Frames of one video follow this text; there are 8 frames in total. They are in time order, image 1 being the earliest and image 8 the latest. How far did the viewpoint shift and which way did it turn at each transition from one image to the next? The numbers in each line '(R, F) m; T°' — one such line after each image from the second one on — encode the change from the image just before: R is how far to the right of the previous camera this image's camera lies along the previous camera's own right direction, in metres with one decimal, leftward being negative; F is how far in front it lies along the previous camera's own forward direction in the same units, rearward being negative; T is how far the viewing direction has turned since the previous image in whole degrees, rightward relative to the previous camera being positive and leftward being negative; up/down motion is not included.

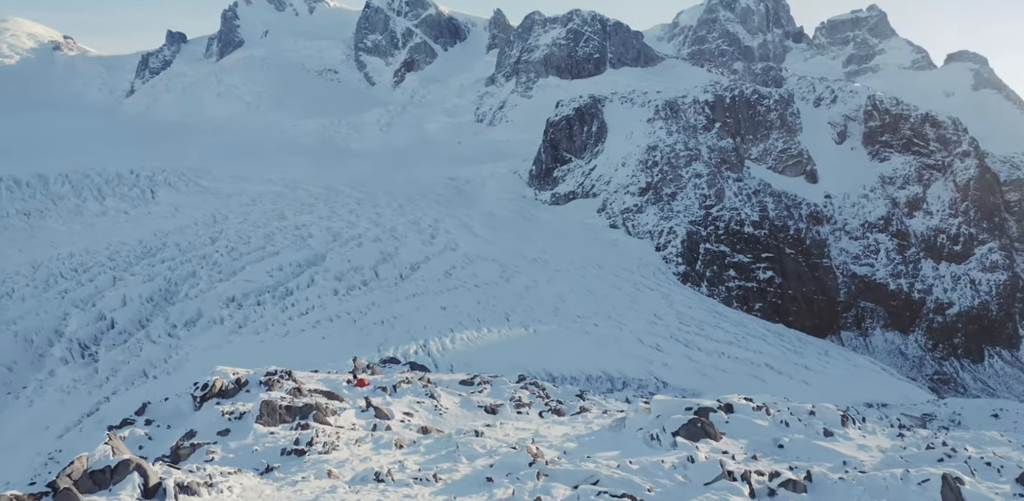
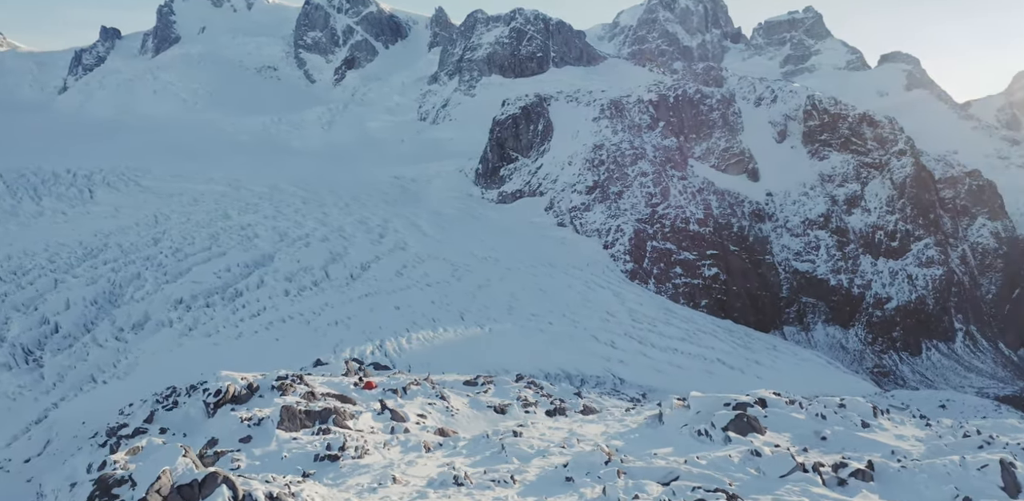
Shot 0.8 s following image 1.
(-1.6, 0.0) m; +4°
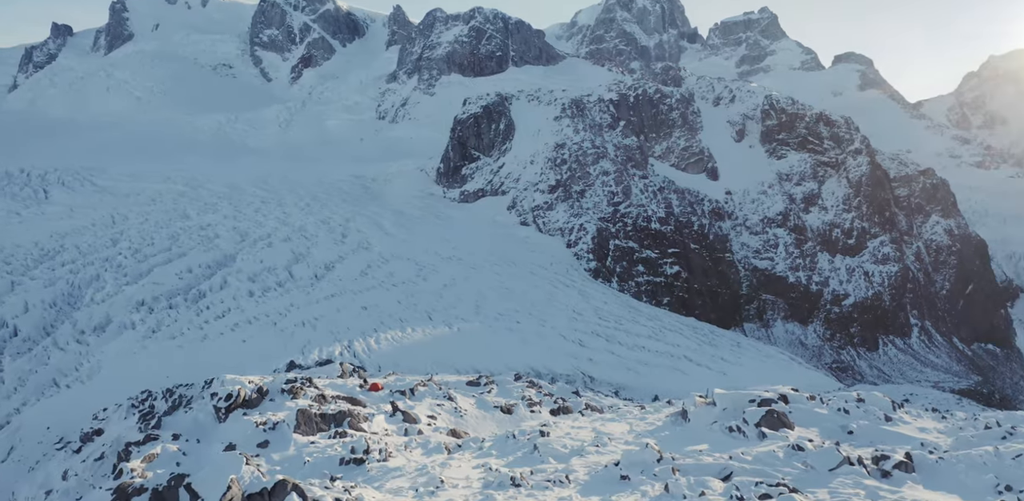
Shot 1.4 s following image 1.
(-1.2, 0.0) m; +3°
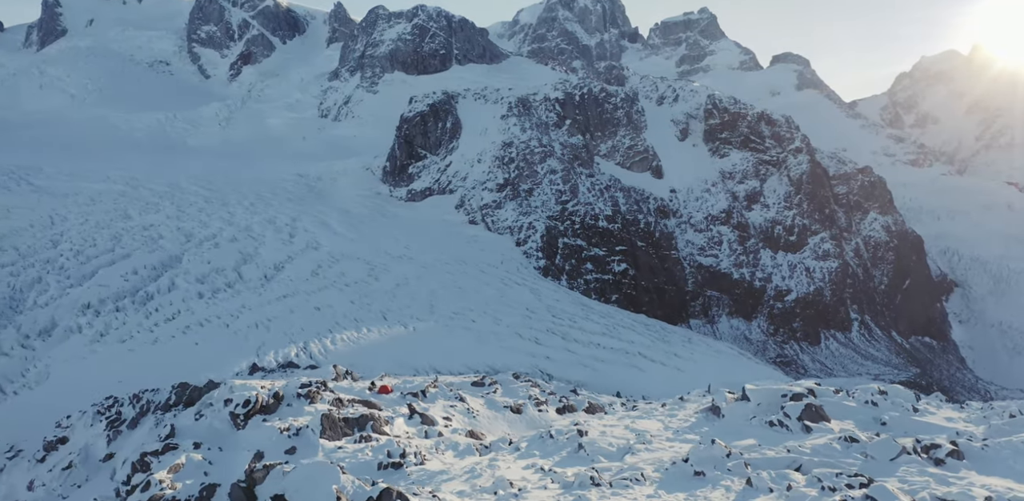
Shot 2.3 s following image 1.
(-1.6, 0.0) m; +4°
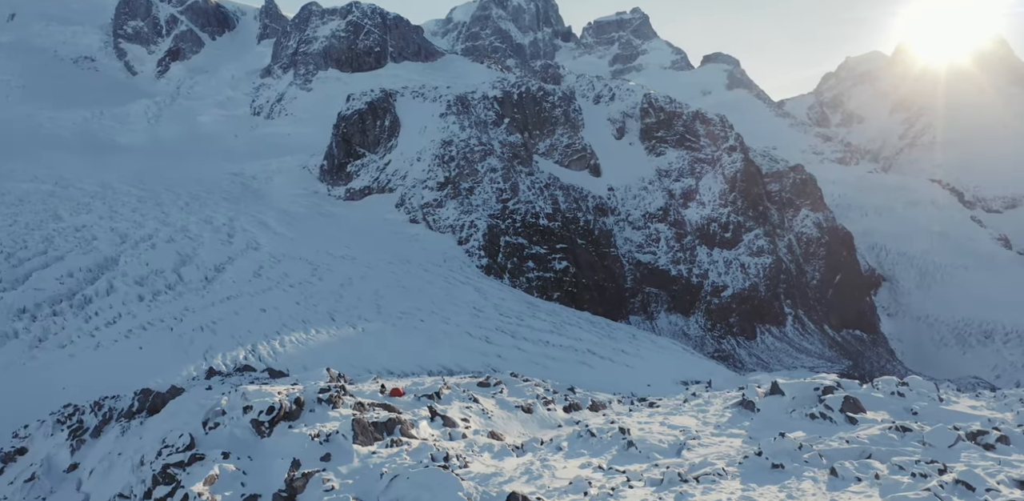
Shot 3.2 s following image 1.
(-1.9, 0.0) m; +4°
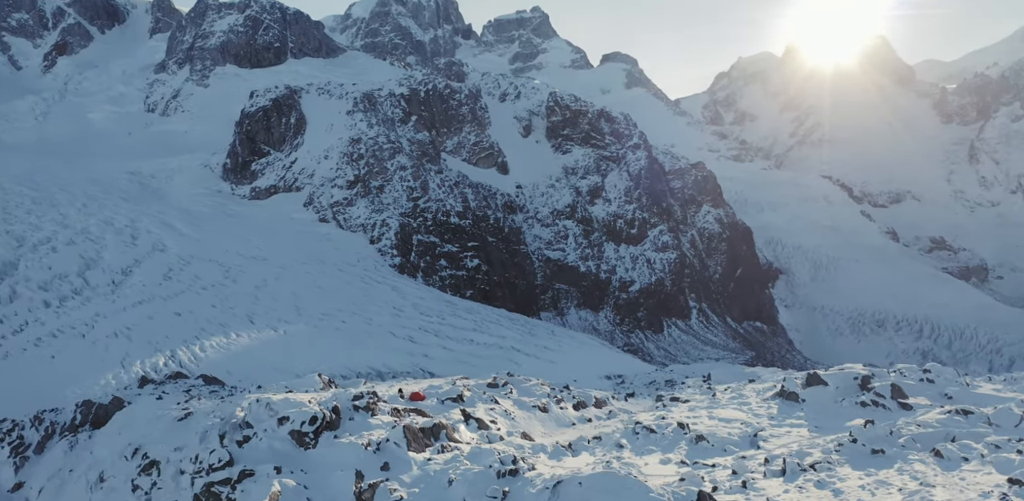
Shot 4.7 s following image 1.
(-2.8, 0.0) m; +6°
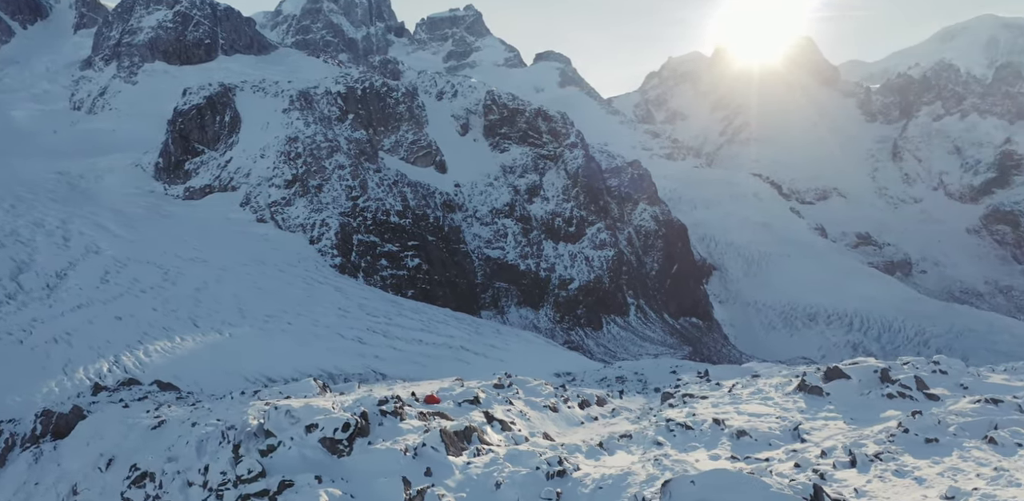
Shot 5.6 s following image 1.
(-1.9, -0.1) m; +4°
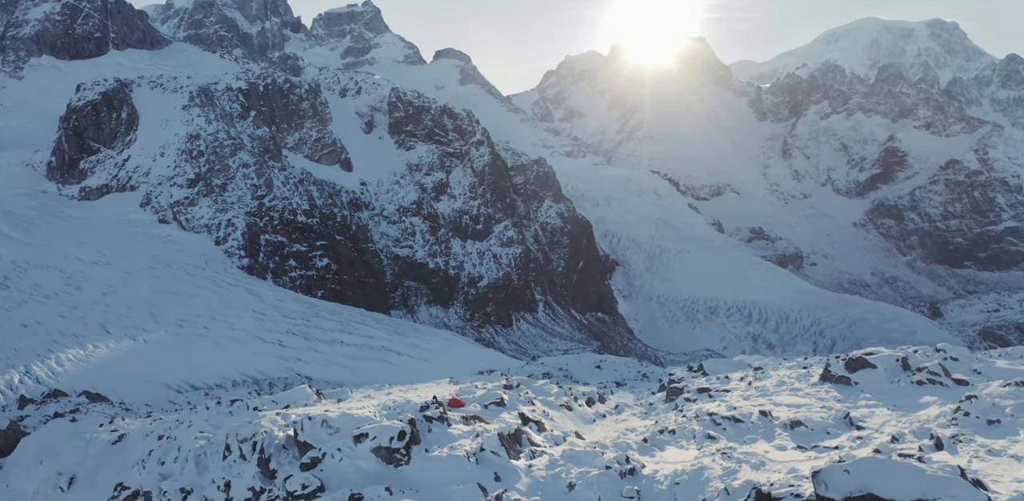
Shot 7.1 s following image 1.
(-2.8, -0.1) m; +6°
